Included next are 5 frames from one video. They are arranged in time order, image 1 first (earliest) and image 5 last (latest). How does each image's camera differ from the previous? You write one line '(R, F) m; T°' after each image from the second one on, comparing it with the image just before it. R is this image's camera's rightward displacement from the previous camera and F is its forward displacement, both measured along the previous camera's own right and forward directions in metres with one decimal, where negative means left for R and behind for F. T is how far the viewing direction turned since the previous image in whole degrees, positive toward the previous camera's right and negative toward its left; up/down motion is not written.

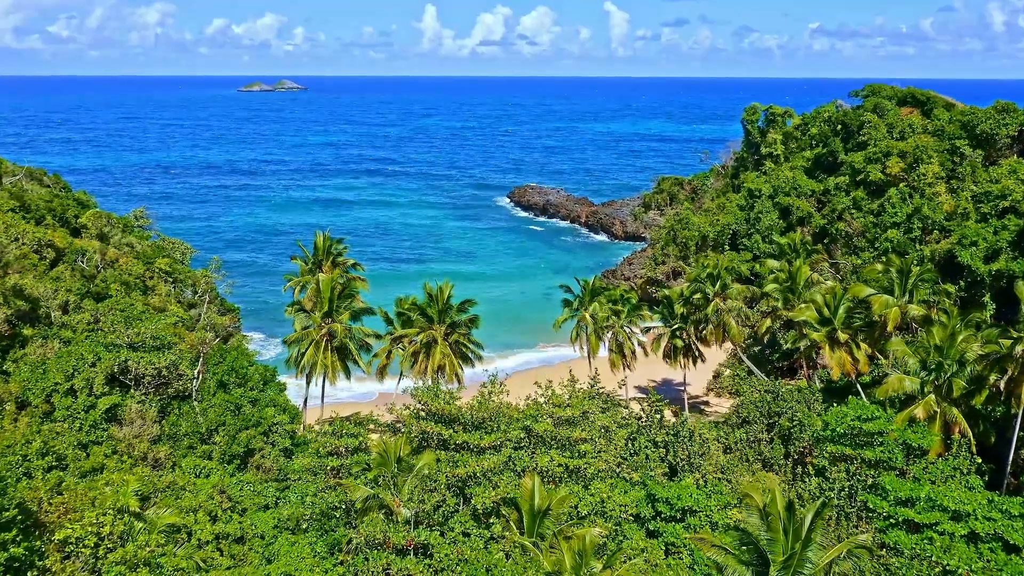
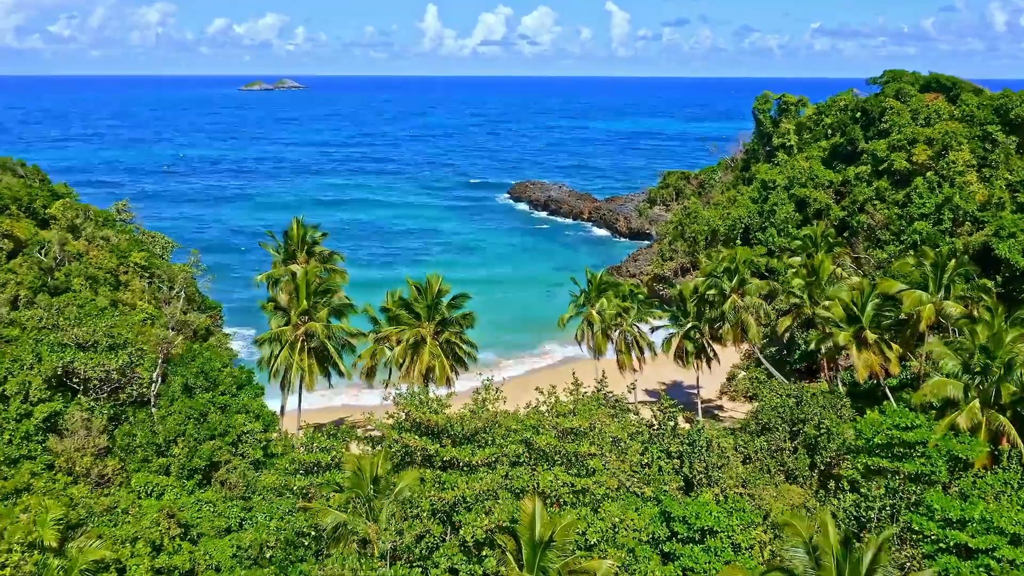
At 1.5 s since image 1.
(+0.1, +2.2) m; 0°
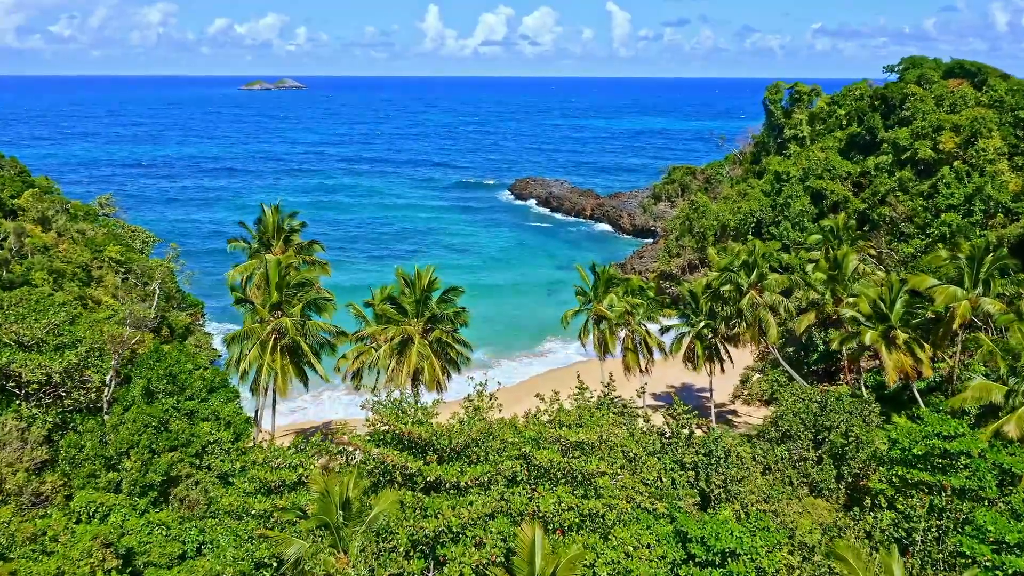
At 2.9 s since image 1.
(+0.1, +2.0) m; 0°
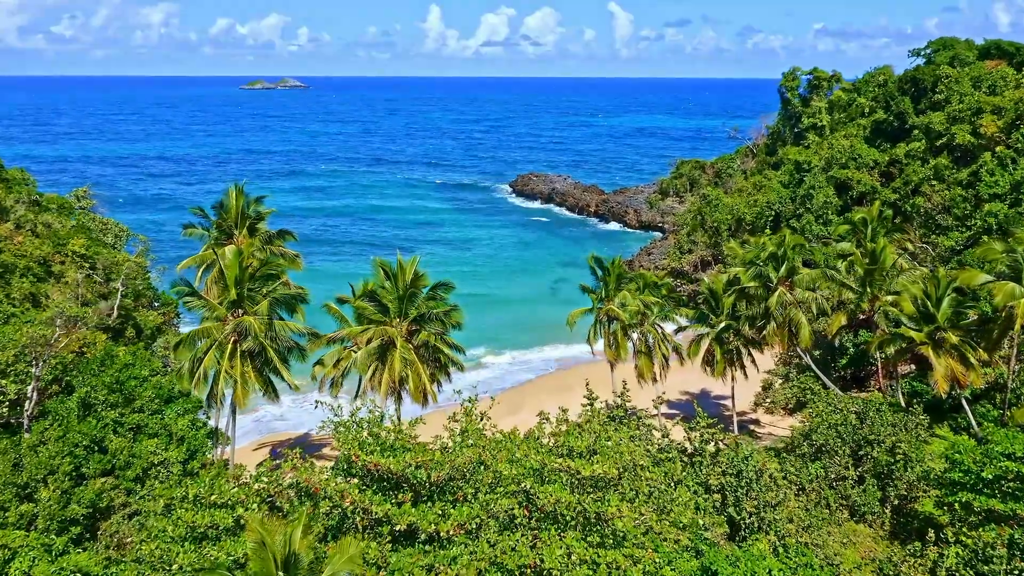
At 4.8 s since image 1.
(+0.1, +2.6) m; 0°
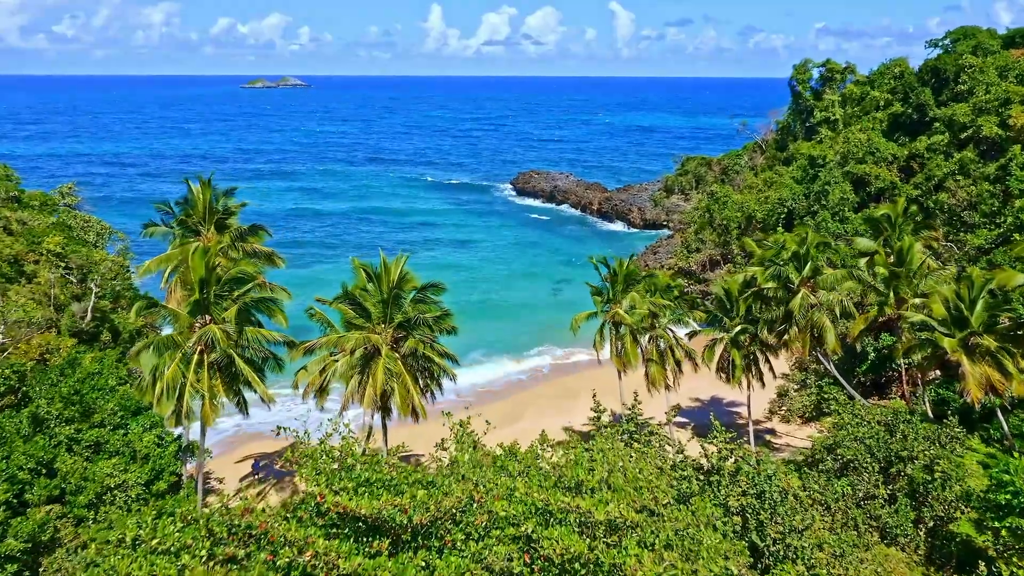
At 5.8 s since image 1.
(0.0, +1.5) m; 0°
